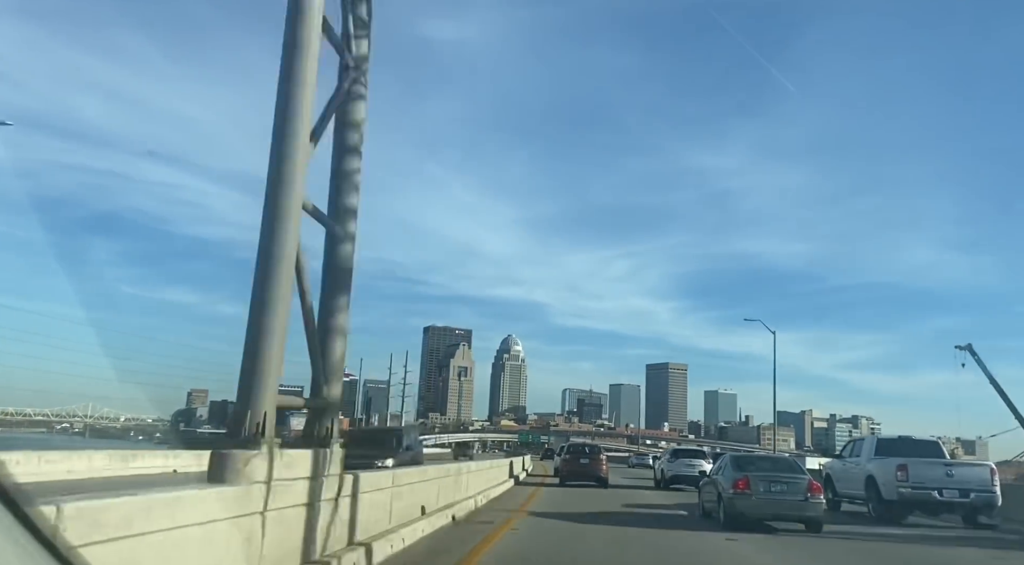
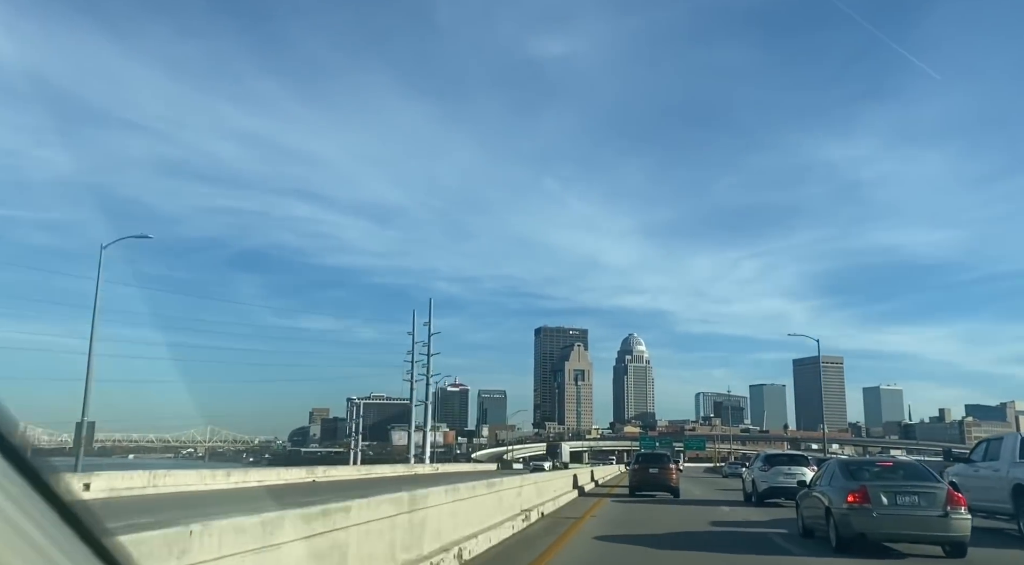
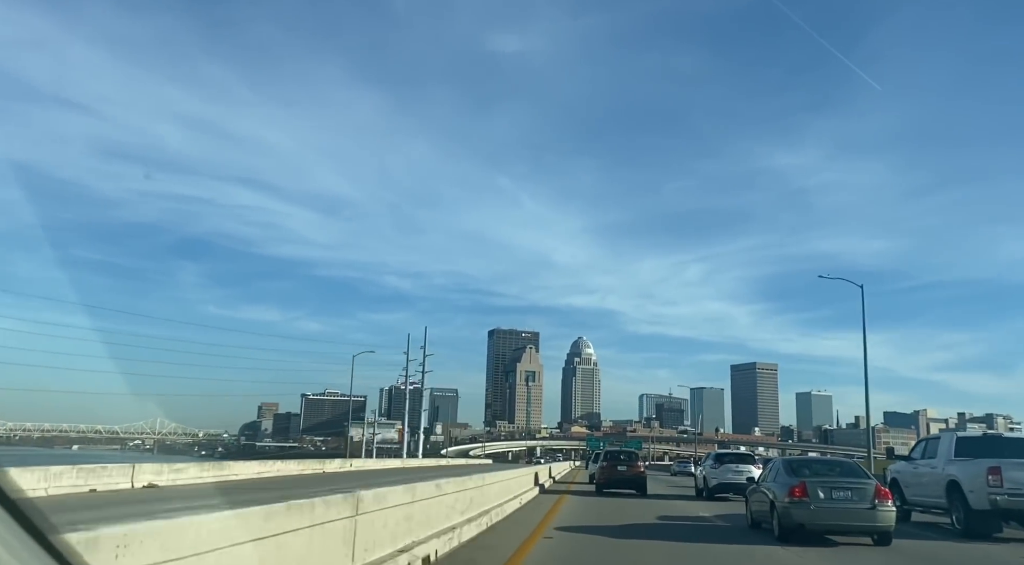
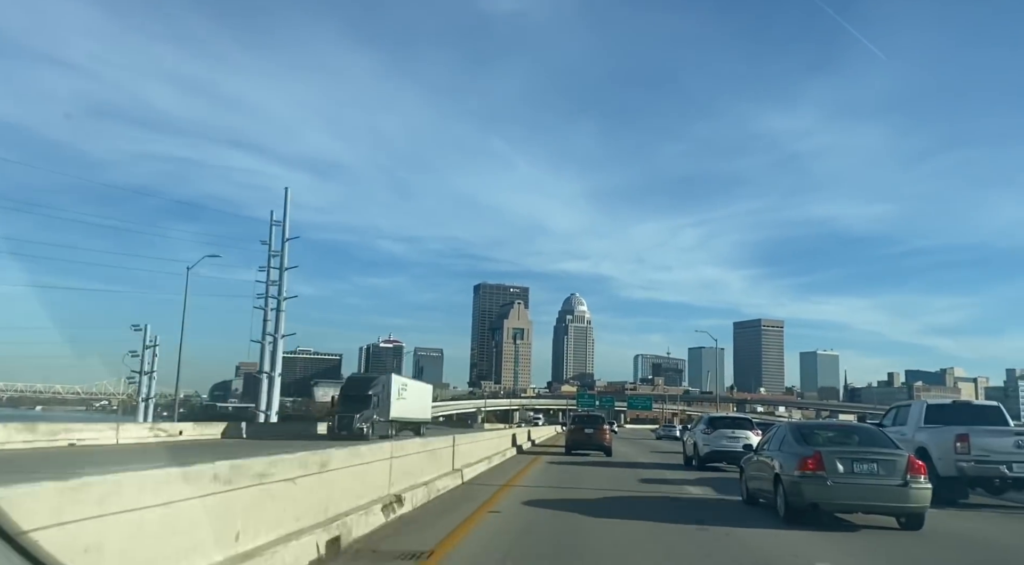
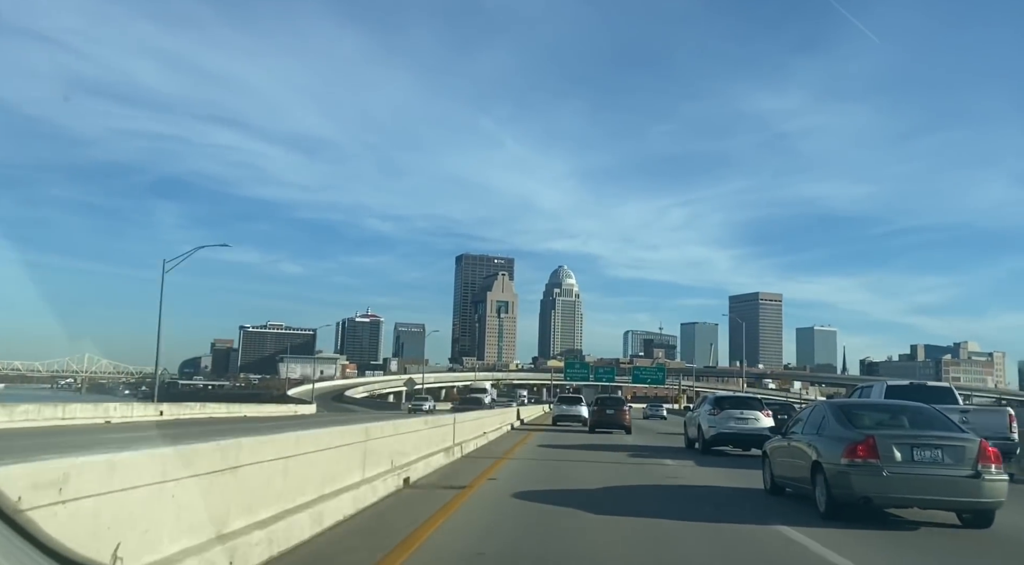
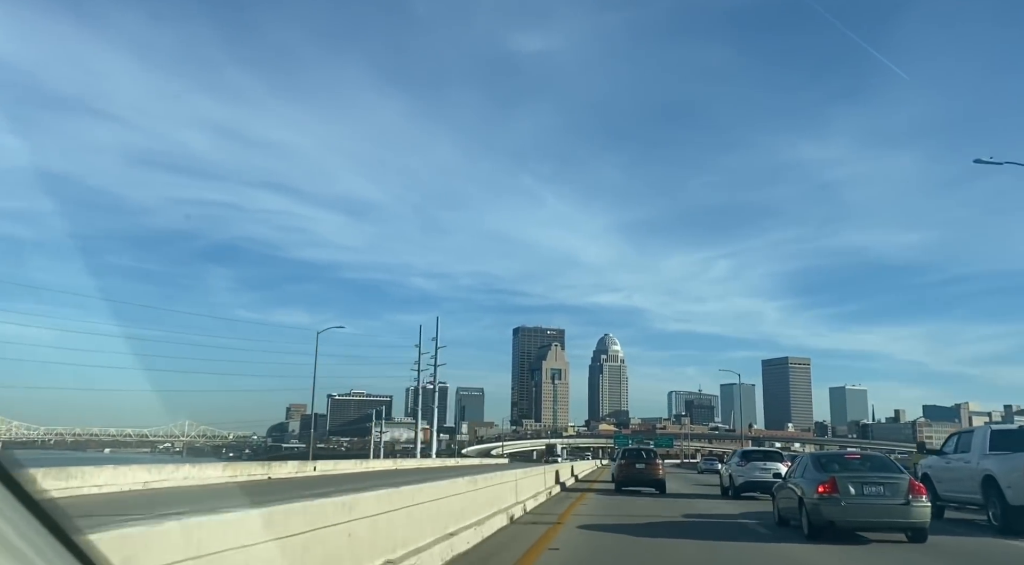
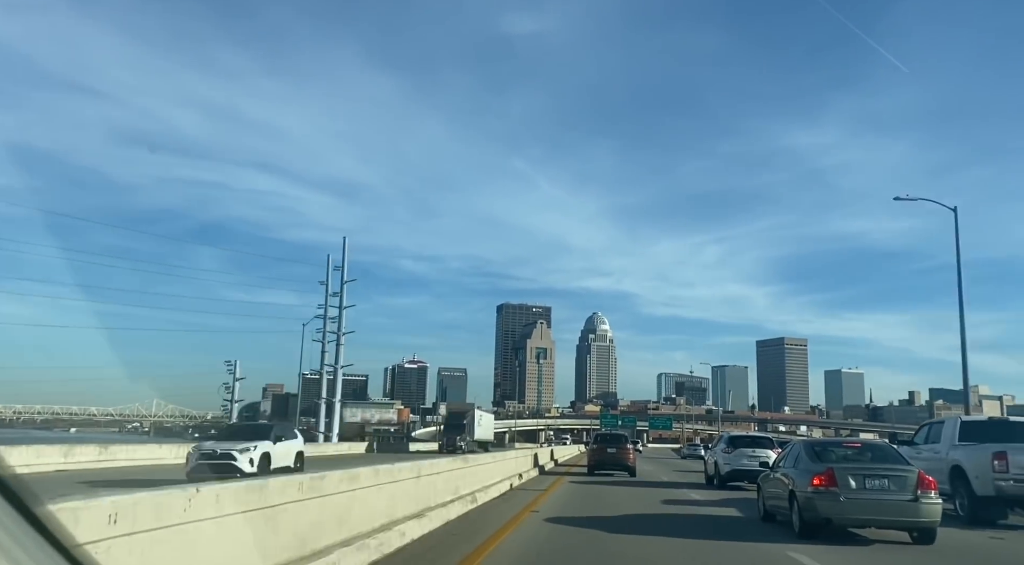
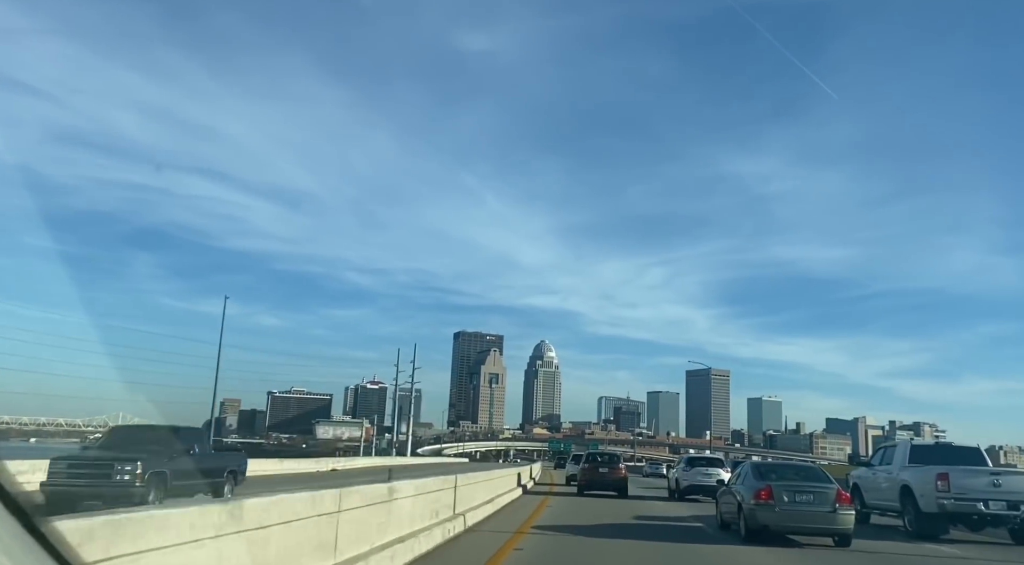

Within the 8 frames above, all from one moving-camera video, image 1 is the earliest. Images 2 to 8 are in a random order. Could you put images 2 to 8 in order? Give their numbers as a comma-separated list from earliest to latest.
8, 3, 6, 2, 7, 4, 5
